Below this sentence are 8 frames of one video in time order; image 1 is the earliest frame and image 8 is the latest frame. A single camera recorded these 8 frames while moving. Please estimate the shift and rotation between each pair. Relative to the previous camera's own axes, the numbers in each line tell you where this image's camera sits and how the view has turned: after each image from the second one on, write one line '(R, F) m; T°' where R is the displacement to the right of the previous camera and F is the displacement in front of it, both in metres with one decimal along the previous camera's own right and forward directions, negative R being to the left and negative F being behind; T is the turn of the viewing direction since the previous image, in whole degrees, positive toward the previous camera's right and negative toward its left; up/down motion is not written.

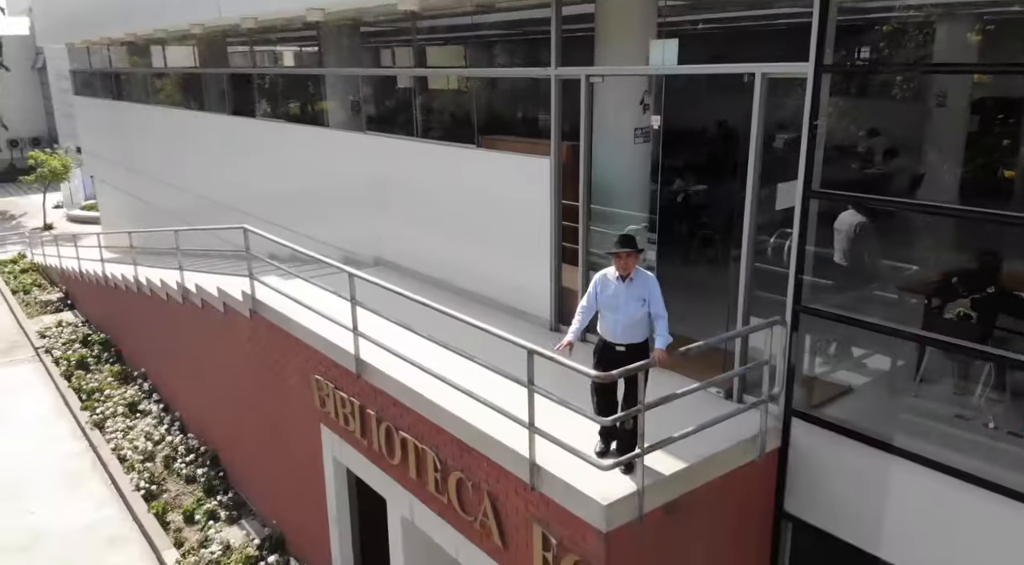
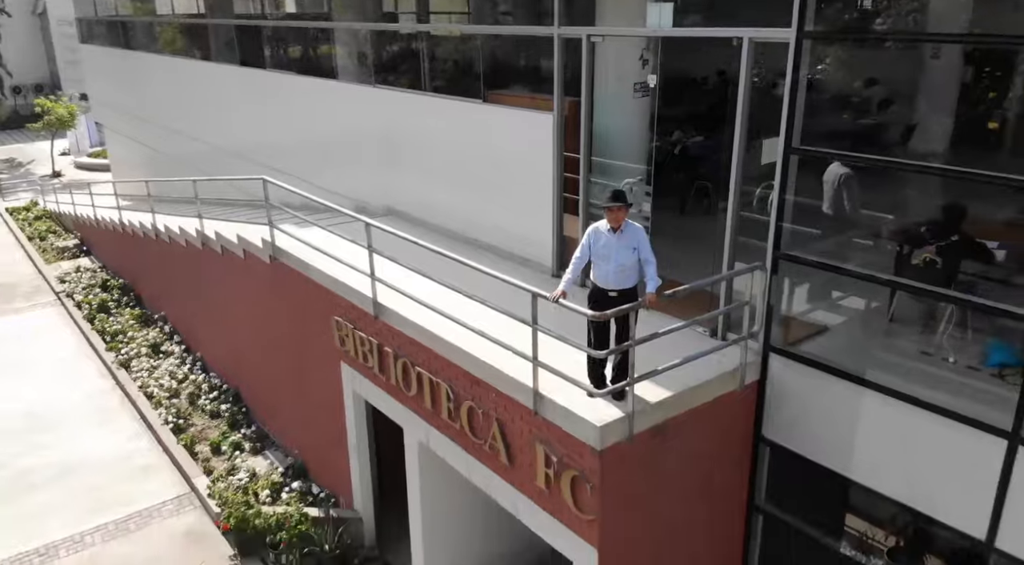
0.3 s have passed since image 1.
(0.0, -0.5) m; 0°
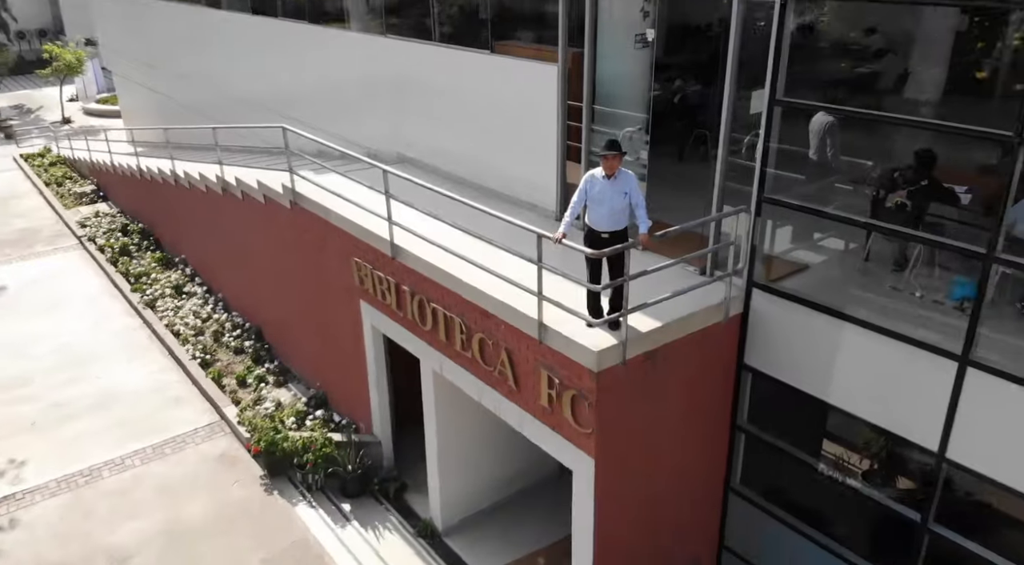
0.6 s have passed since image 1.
(0.0, -0.5) m; 0°
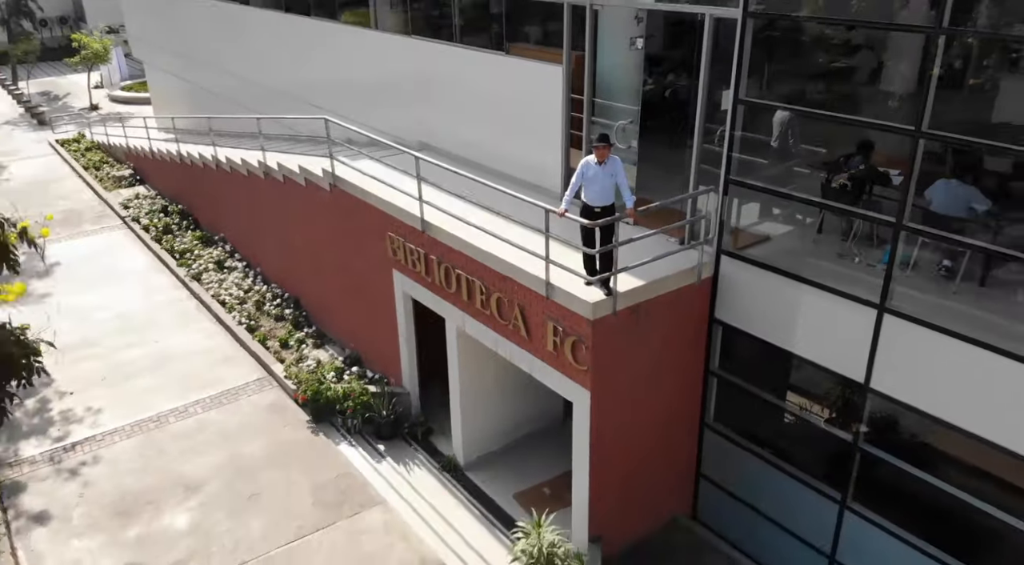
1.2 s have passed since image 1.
(0.0, -1.3) m; -1°
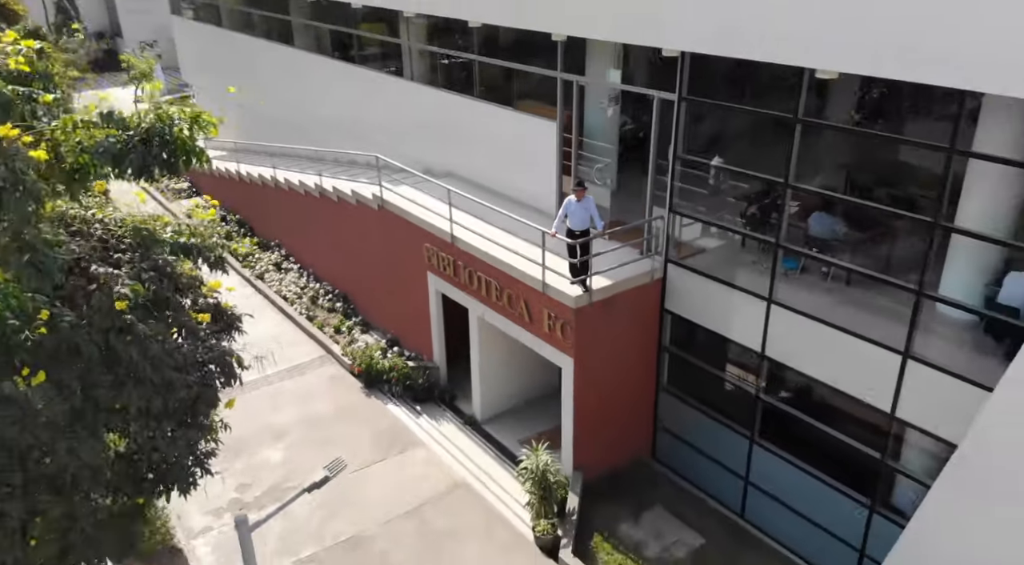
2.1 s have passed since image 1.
(0.0, -2.8) m; -1°
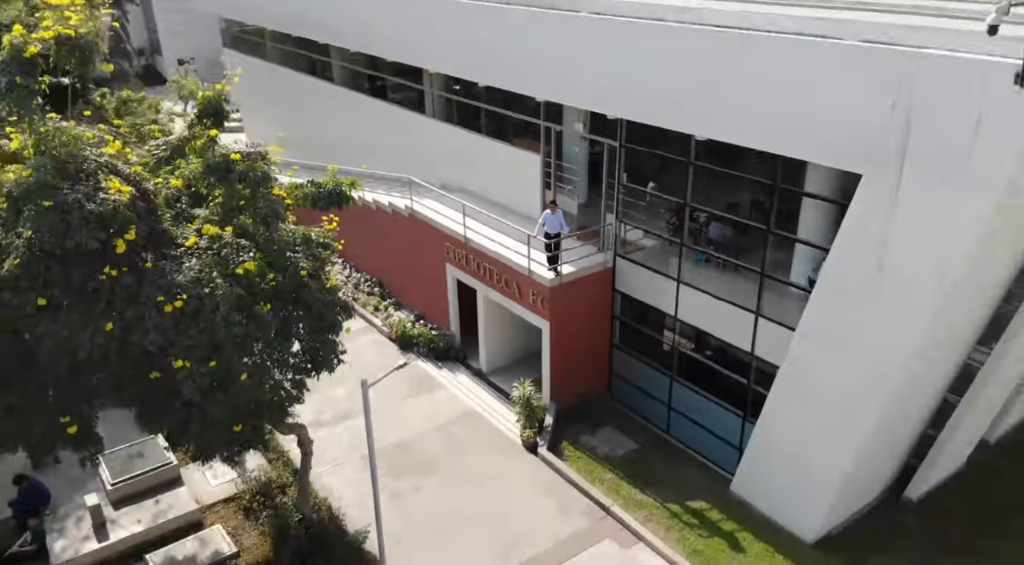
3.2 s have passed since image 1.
(+0.2, -4.4) m; 0°
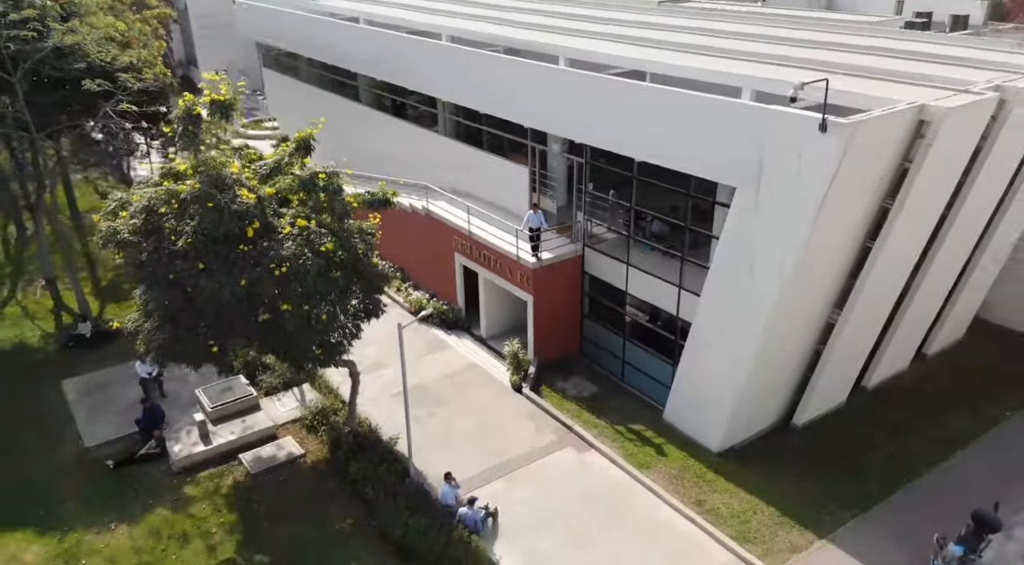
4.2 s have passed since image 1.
(+0.4, -4.5) m; -1°
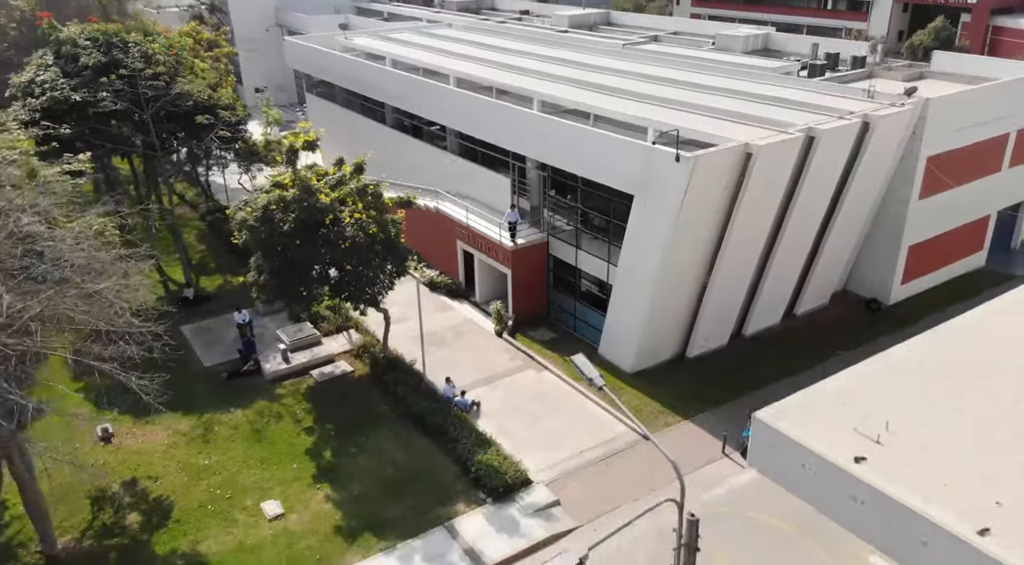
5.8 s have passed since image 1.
(+1.1, -7.8) m; -1°
